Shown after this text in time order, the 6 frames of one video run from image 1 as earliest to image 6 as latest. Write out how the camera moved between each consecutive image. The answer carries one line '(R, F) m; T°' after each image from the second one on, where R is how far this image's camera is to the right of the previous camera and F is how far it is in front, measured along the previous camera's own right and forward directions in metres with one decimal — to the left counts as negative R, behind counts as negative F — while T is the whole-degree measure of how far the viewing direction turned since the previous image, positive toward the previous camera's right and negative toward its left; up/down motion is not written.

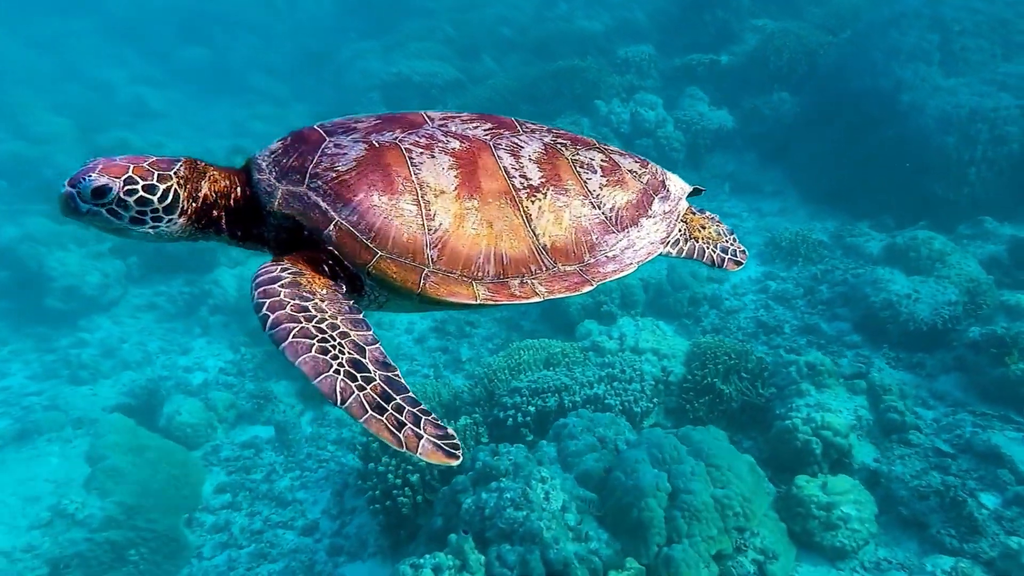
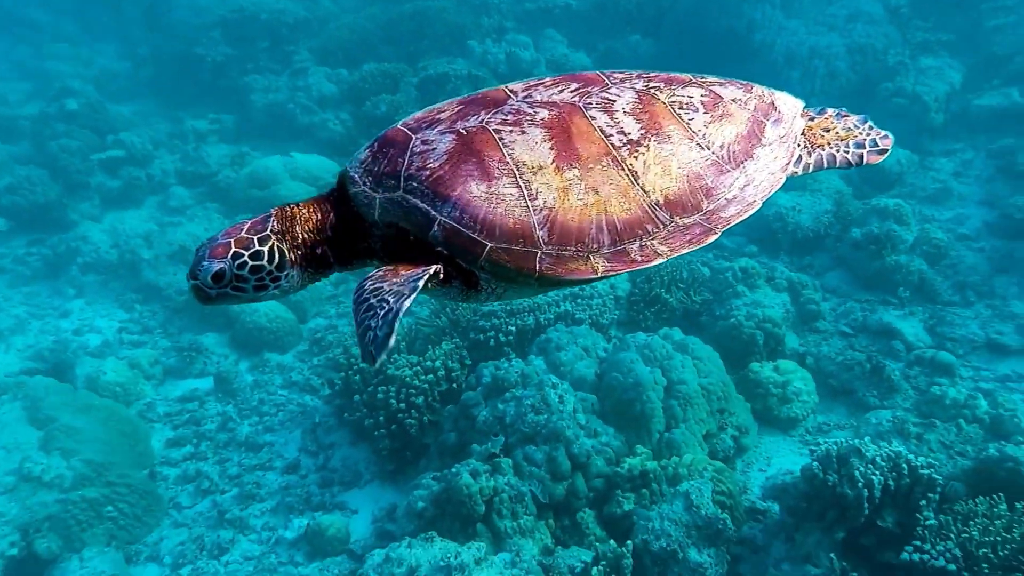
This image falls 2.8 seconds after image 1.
(-1.5, -0.1) m; +15°
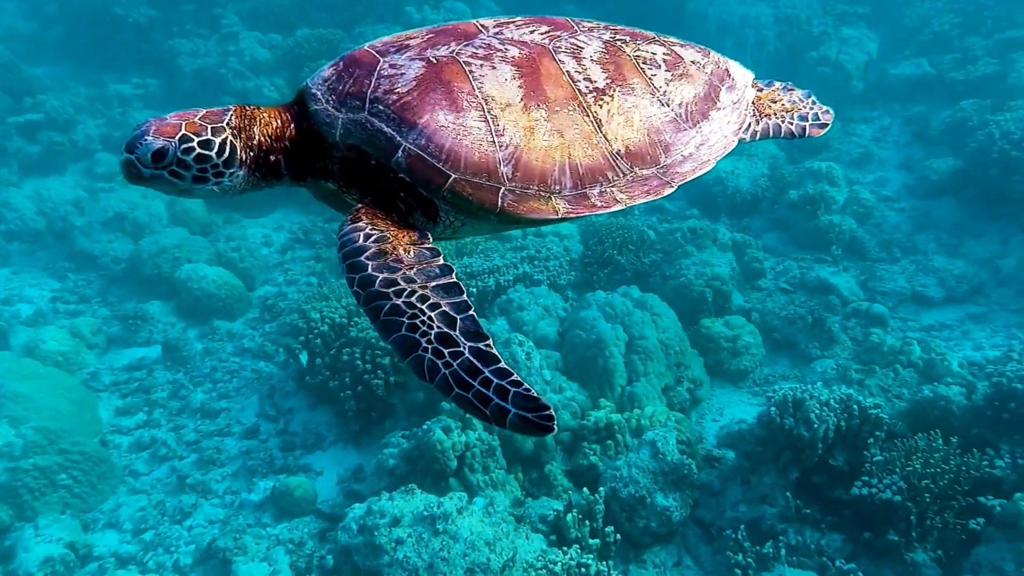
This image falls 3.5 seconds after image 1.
(-0.3, -0.1) m; +6°
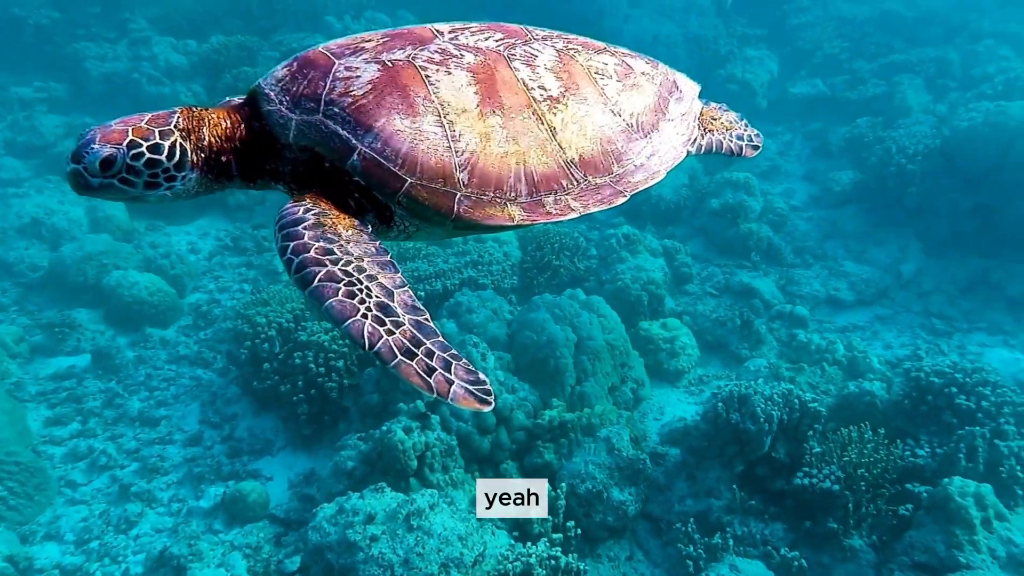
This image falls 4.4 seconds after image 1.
(-0.4, -0.1) m; +7°
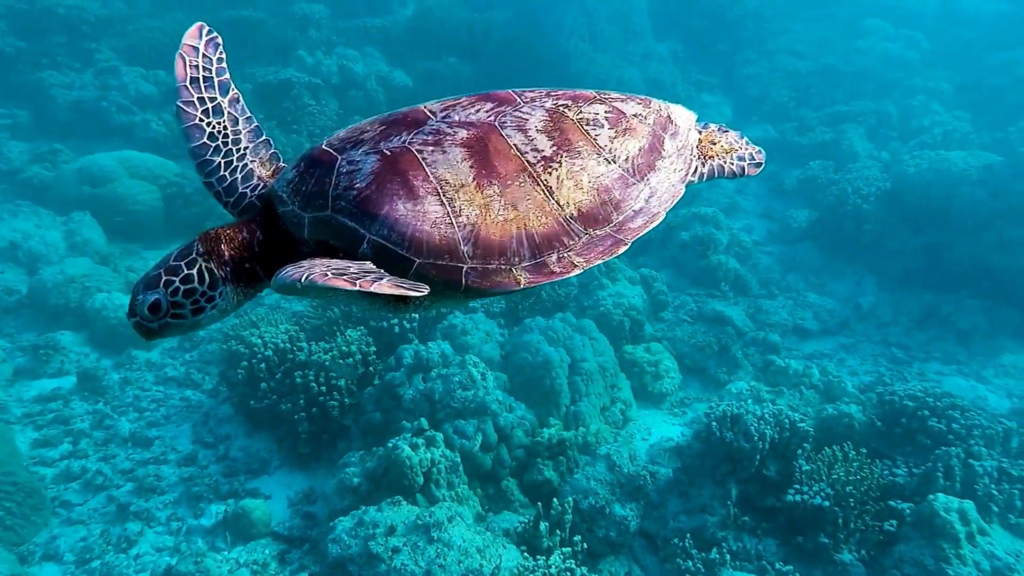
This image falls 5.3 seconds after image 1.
(-0.4, -0.2) m; +4°
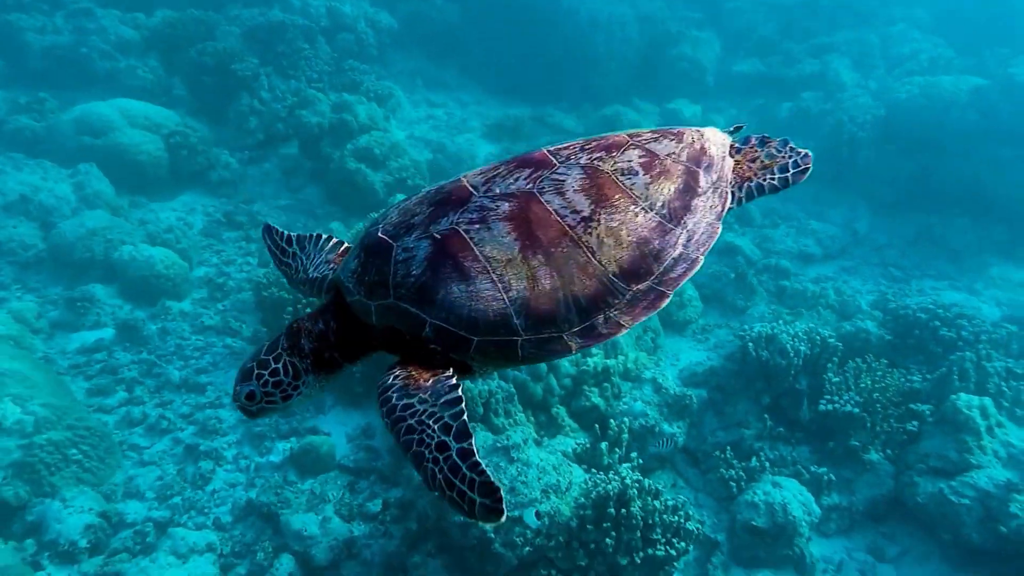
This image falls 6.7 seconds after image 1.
(-0.6, -0.2) m; +3°
